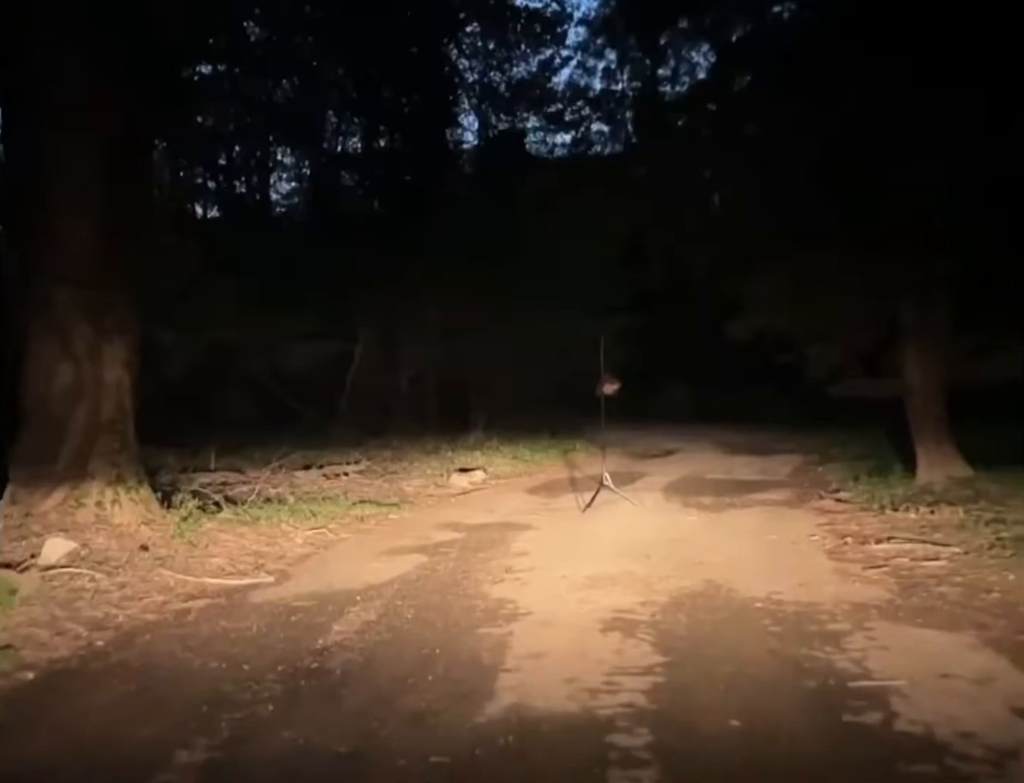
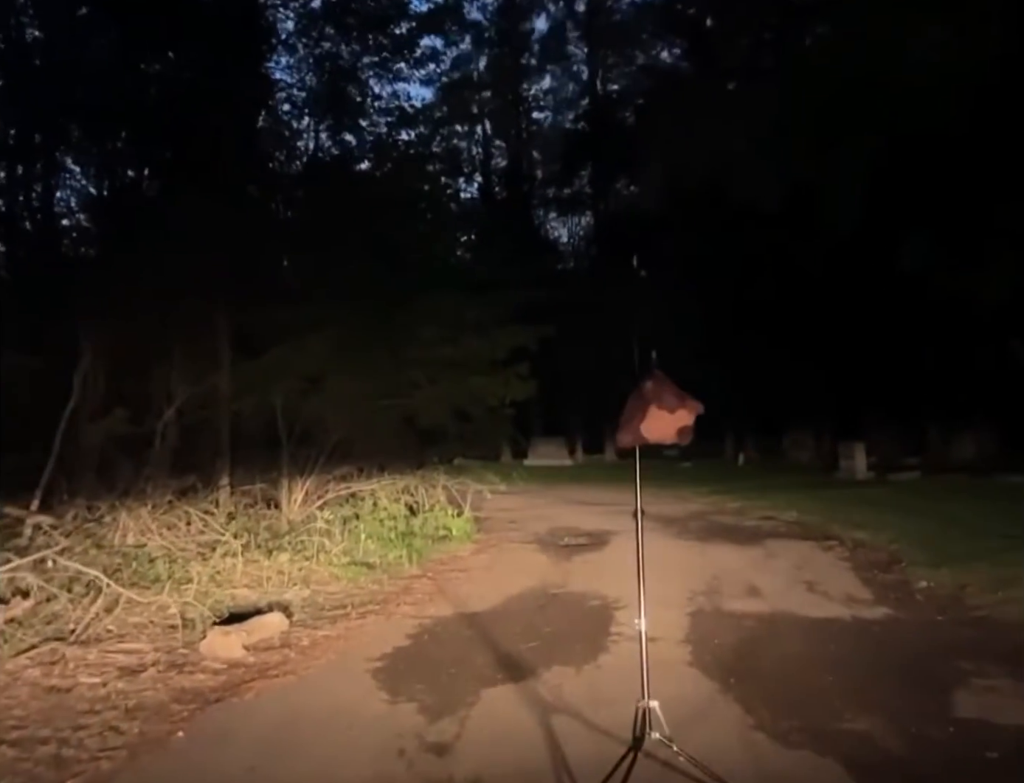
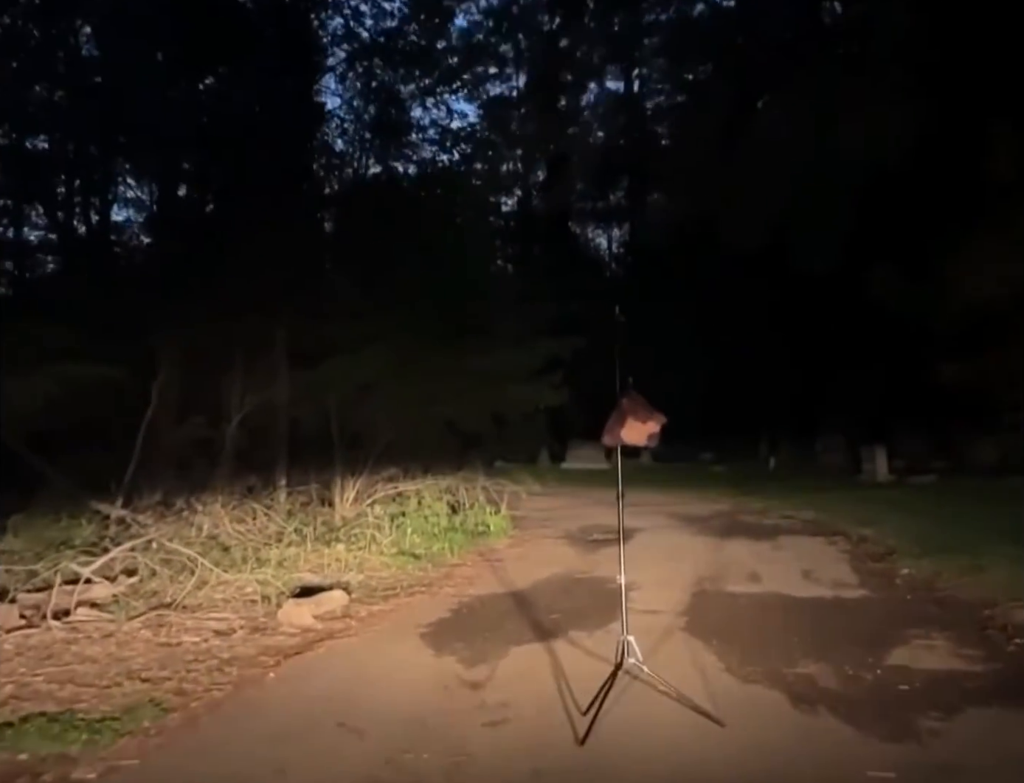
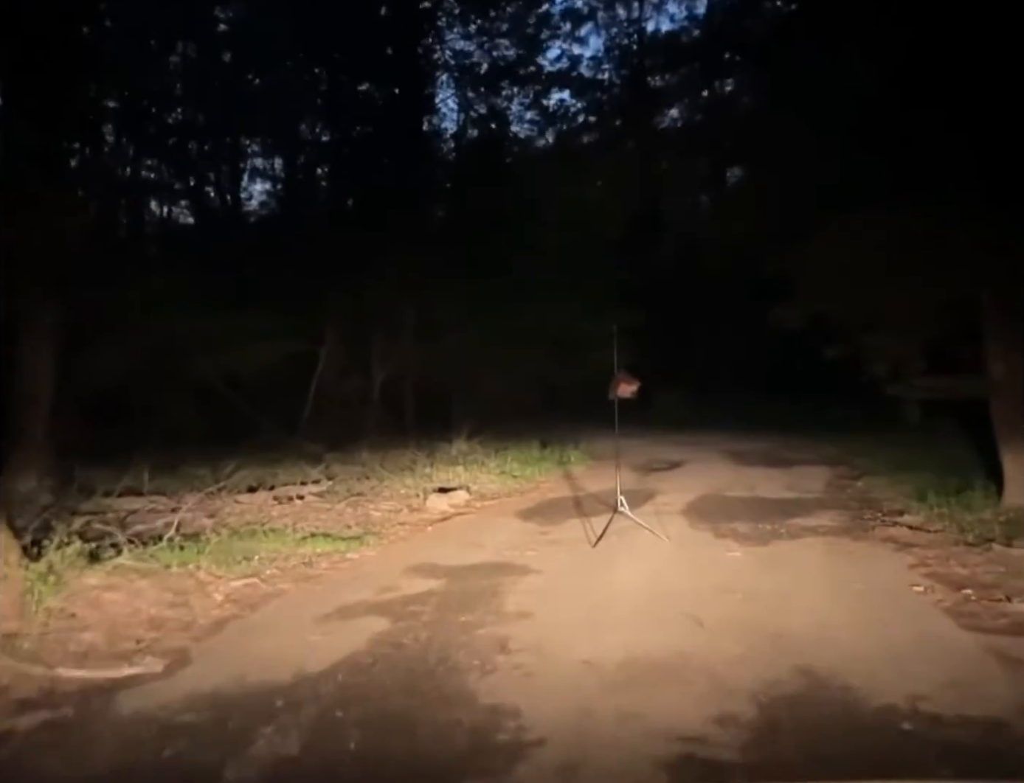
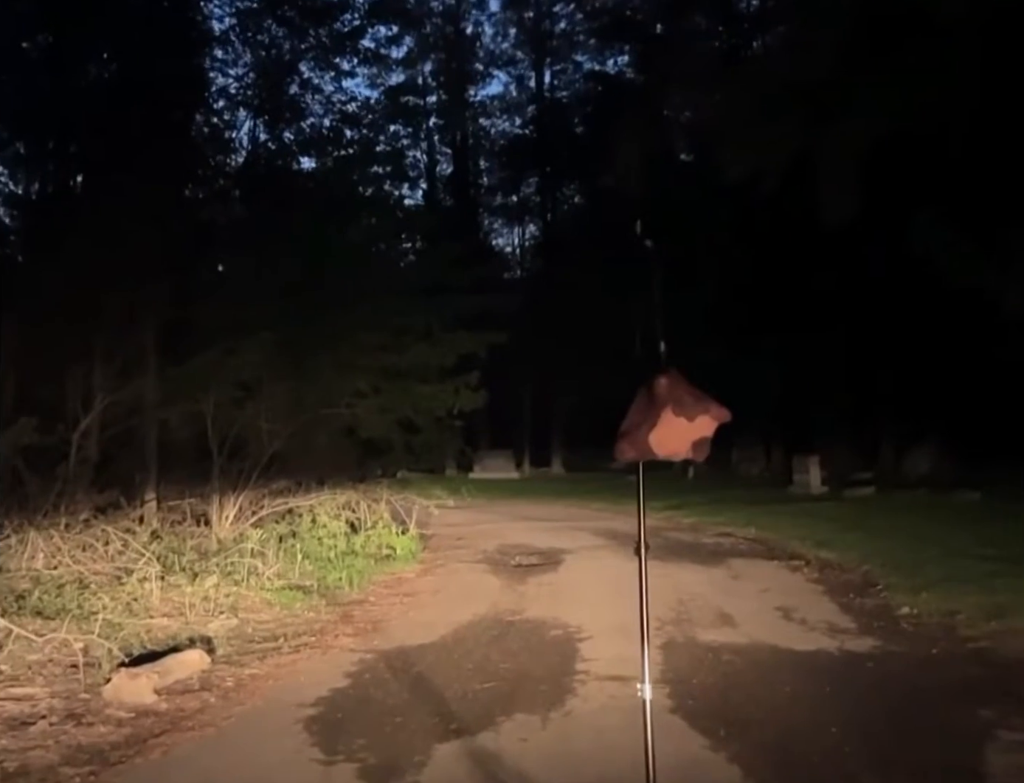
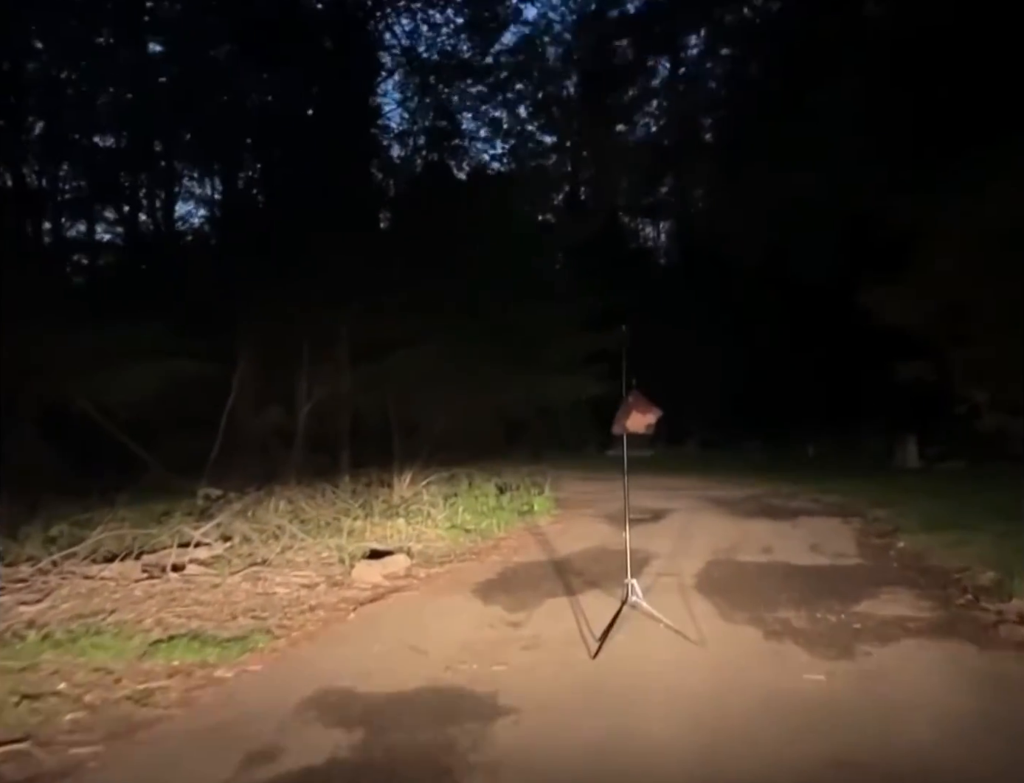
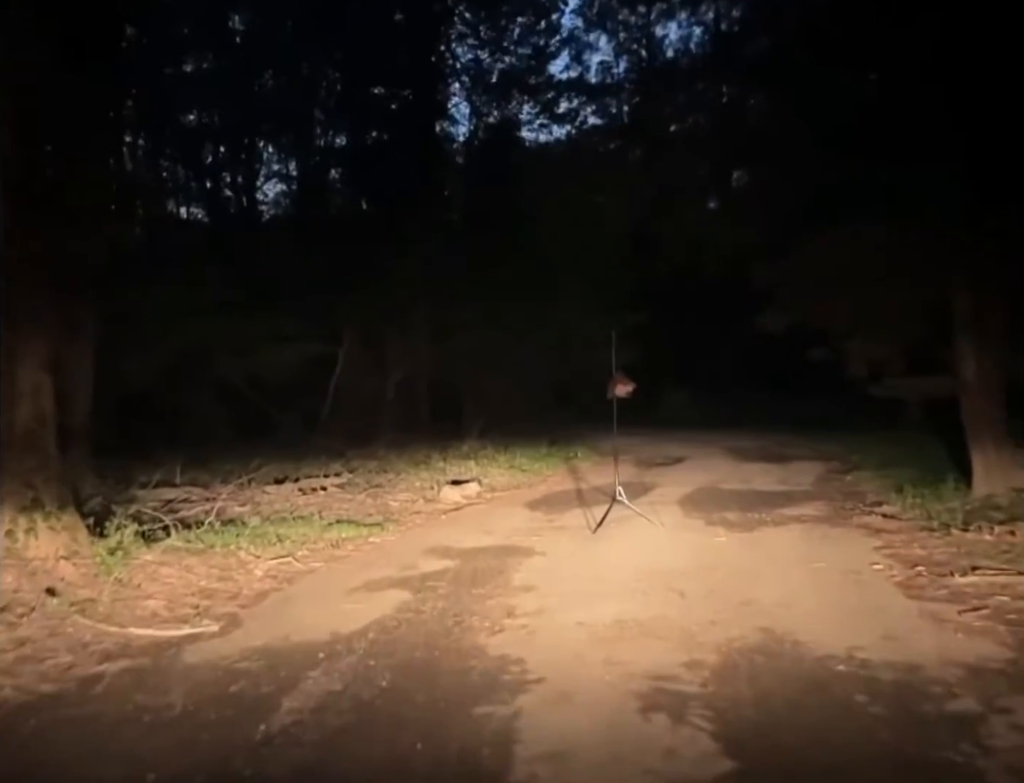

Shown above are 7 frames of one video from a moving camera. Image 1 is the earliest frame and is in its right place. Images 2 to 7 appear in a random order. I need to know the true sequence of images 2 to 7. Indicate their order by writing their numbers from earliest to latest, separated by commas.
7, 4, 6, 3, 2, 5
